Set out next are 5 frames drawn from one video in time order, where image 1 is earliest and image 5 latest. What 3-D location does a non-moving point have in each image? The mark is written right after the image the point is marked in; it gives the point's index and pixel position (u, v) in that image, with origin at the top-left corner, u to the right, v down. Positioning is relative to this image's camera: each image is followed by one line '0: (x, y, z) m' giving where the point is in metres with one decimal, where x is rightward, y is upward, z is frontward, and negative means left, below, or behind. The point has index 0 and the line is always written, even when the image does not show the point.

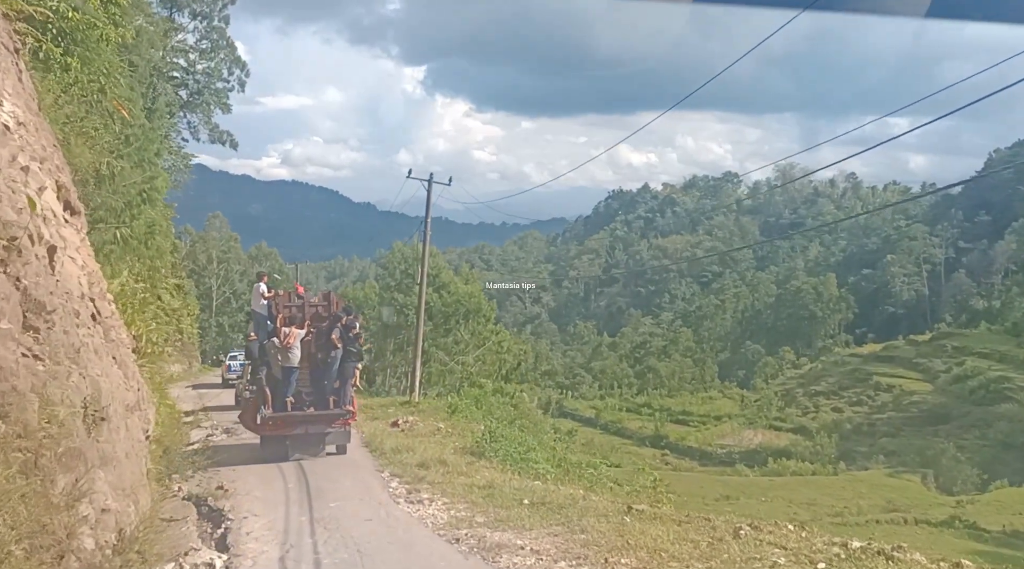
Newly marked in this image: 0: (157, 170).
0: (-7.0, +2.3, +19.9) m
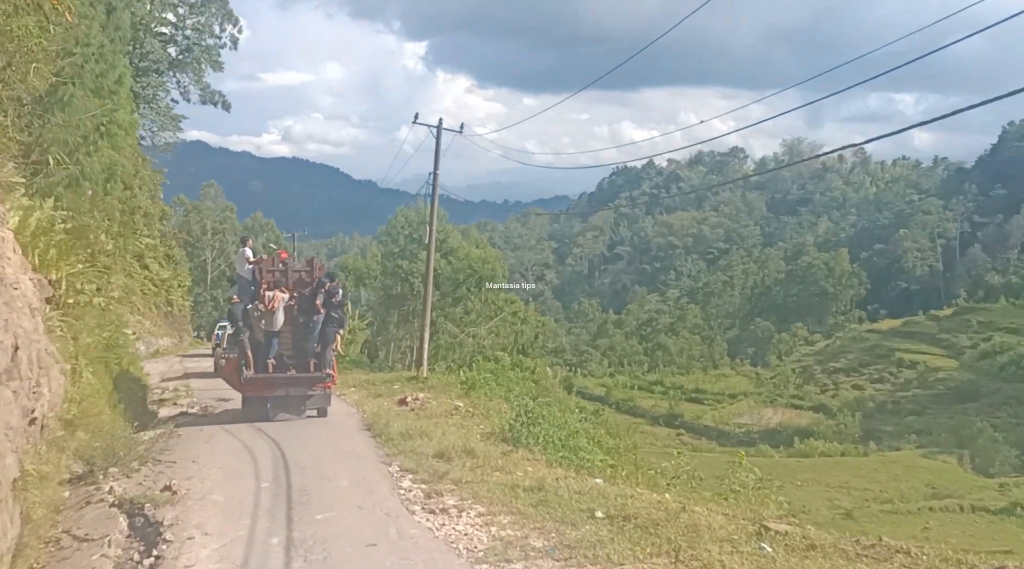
0: (-6.6, +3.0, +17.0) m
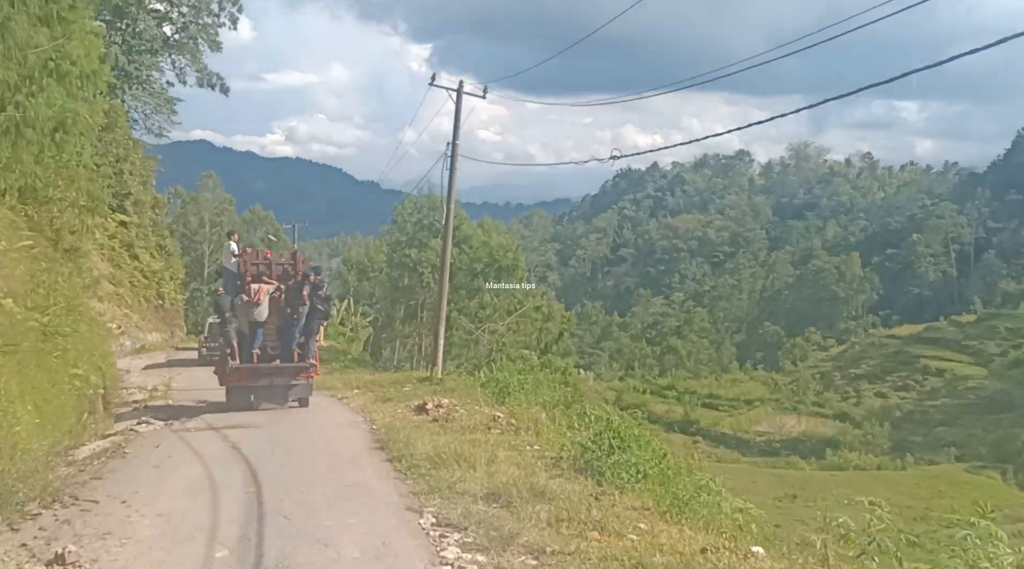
0: (-6.0, +3.4, +14.0) m
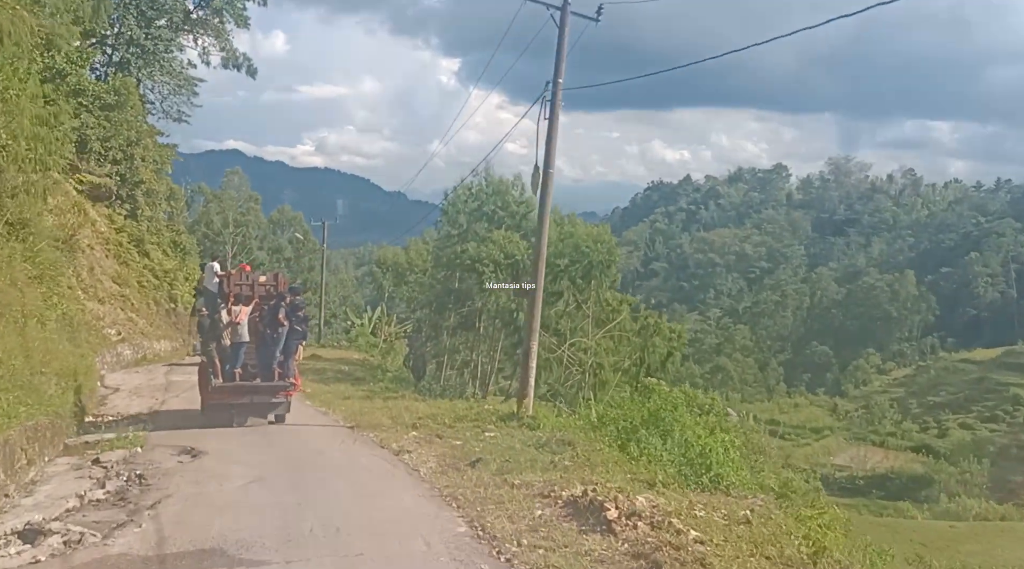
0: (-4.4, +3.5, +8.5) m
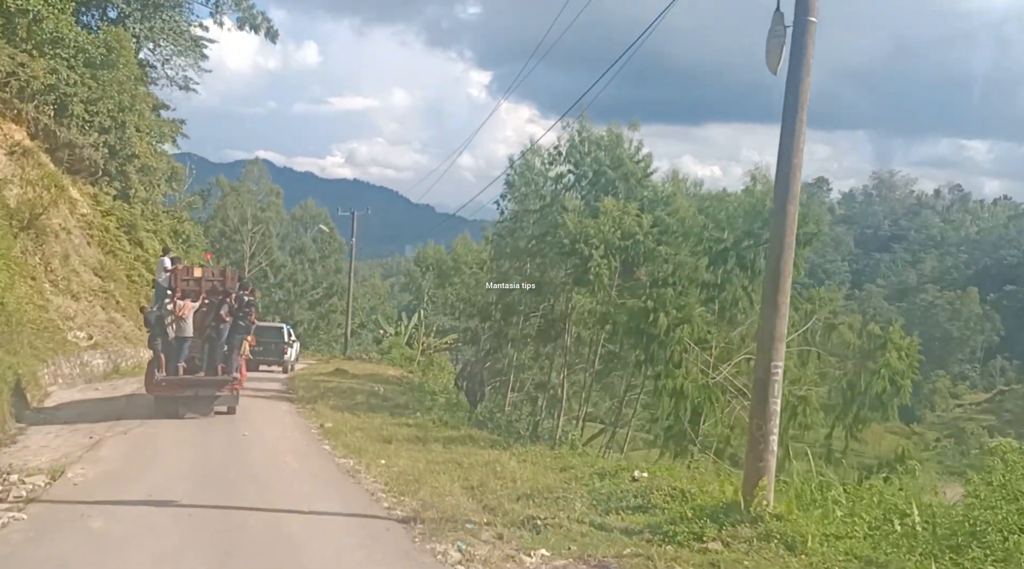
0: (-3.0, +3.9, +1.9) m
